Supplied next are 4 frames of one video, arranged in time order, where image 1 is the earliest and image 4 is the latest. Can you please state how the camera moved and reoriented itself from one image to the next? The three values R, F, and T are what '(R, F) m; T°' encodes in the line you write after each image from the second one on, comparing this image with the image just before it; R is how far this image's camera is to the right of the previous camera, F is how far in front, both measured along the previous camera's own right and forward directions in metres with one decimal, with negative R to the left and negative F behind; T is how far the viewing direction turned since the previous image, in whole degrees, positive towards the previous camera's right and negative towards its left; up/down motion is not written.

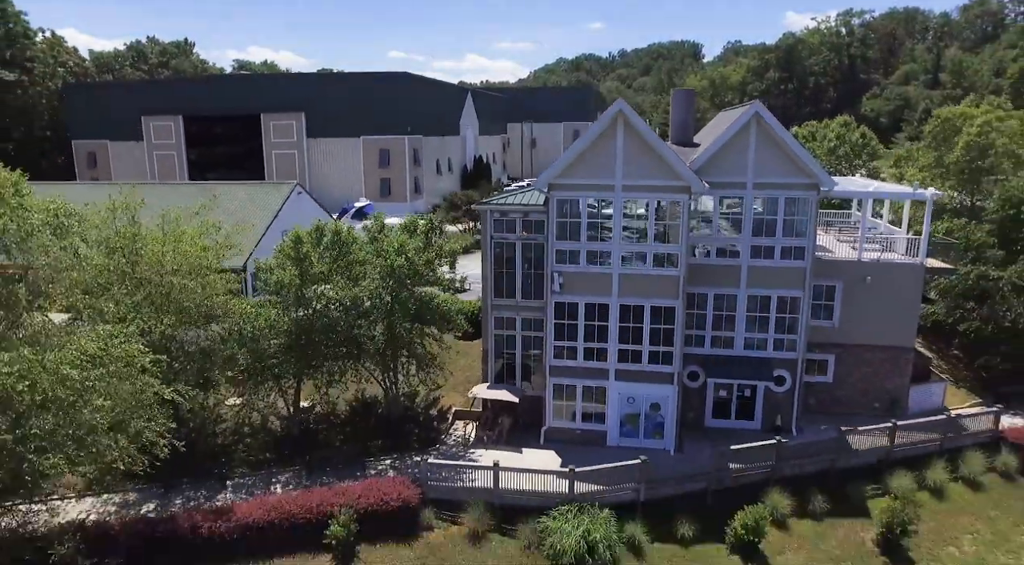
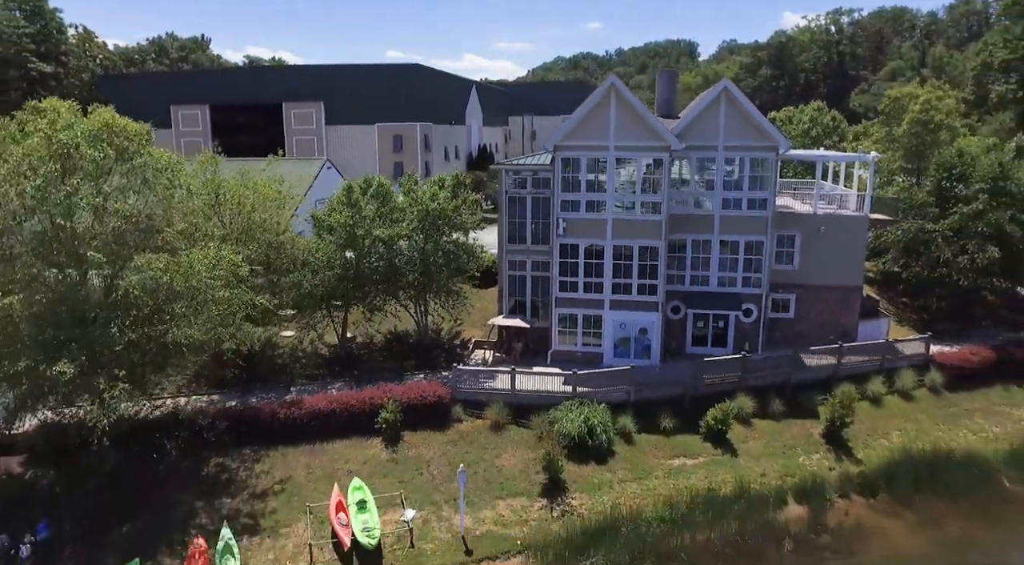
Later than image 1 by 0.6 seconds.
(-0.7, -5.4) m; 0°
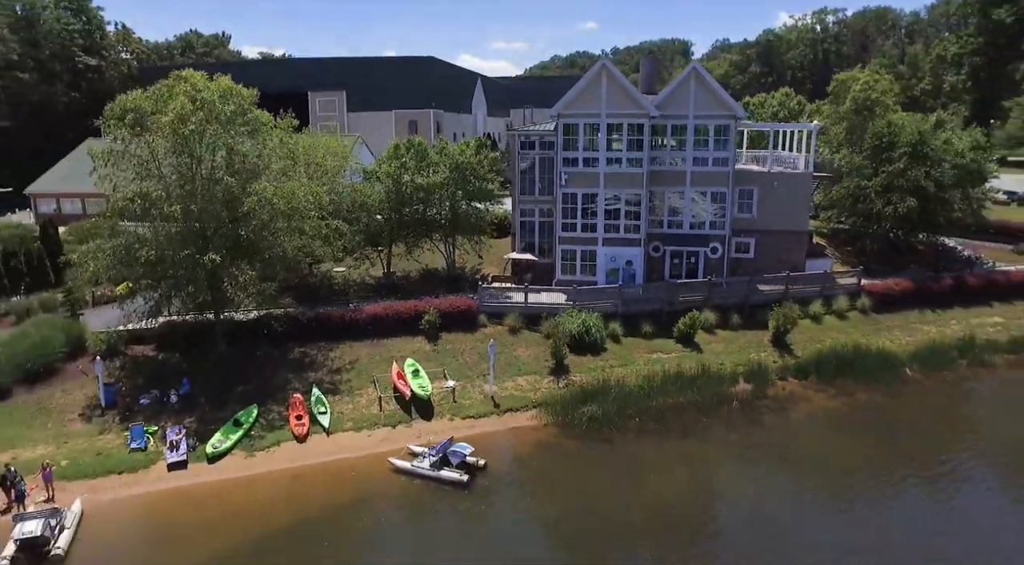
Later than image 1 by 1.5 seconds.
(-0.9, -7.7) m; 0°
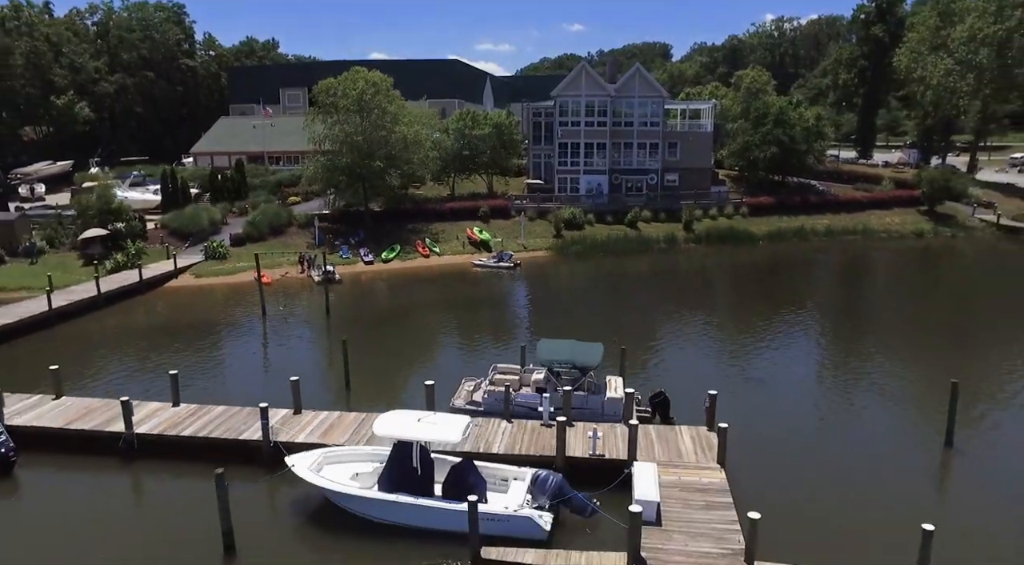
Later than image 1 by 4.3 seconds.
(-2.6, -25.1) m; +1°
